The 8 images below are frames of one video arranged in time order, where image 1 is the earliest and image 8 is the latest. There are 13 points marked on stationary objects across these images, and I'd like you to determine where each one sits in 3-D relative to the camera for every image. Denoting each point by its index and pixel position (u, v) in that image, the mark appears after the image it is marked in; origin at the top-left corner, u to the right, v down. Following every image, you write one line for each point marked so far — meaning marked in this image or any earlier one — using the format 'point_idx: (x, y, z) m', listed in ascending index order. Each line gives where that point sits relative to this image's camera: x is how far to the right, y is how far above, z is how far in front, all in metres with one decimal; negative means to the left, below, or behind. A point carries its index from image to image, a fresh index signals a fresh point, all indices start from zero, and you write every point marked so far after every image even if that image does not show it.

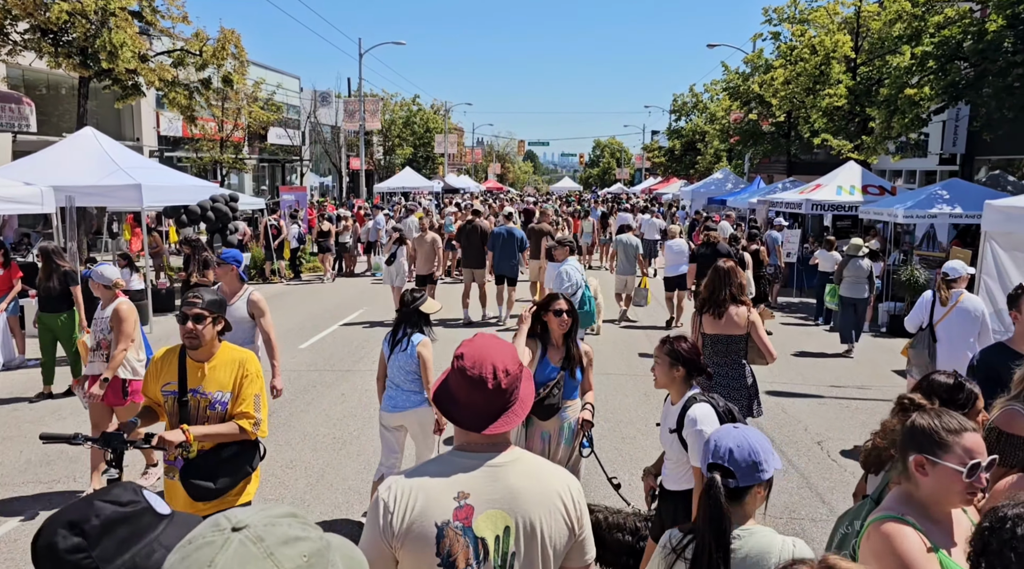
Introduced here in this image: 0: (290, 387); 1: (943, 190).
0: (-2.4, -1.1, +8.4) m
1: (+7.1, +1.5, +13.0) m
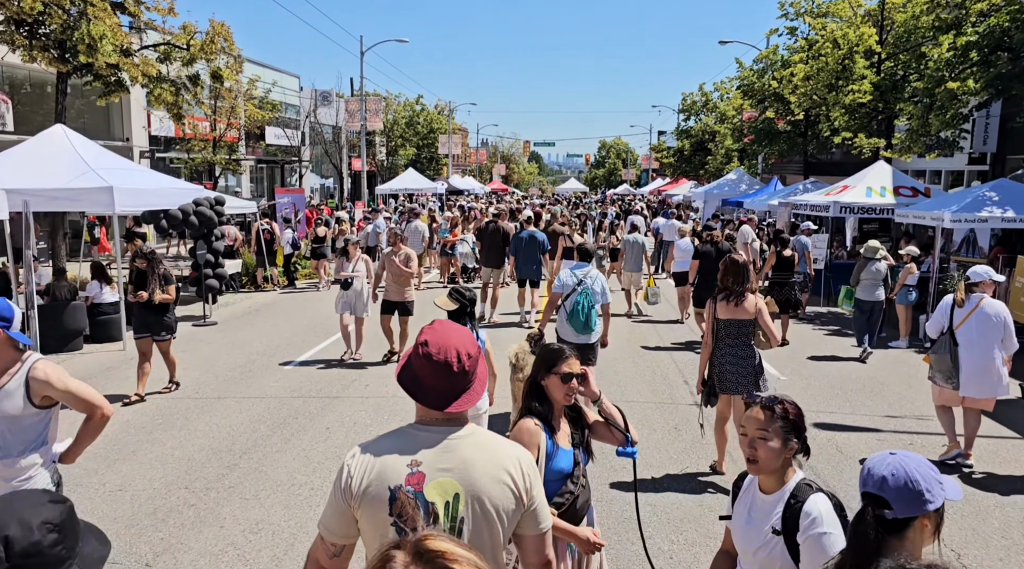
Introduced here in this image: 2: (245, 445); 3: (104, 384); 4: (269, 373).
0: (-2.3, -1.2, +7.4) m
1: (+7.2, +1.4, +11.9) m
2: (-2.2, -1.3, +6.6) m
3: (-4.6, -1.1, +8.9) m
4: (-2.8, -1.0, +9.2) m
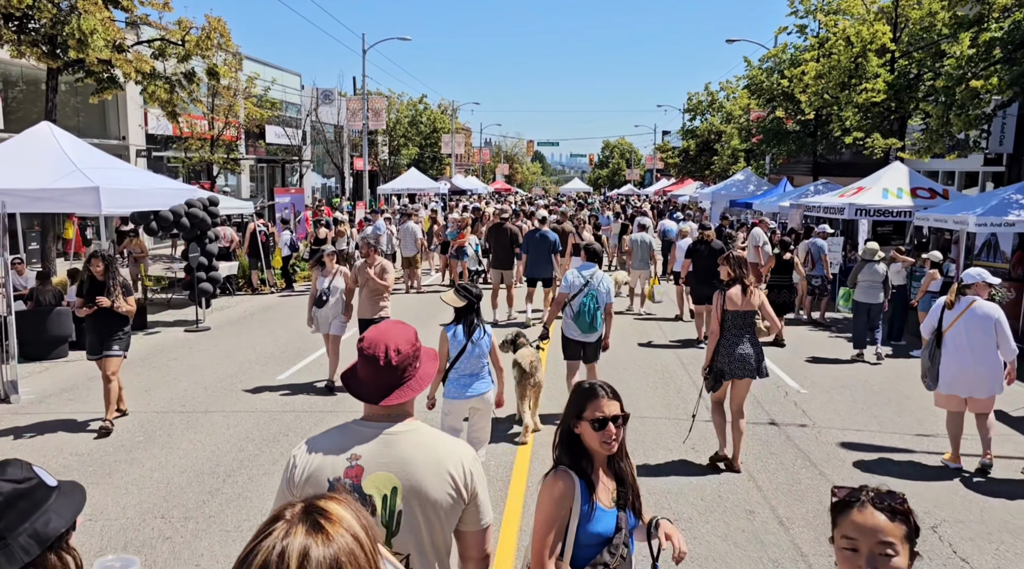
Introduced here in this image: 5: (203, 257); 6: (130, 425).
0: (-2.2, -1.3, +6.9) m
1: (+7.3, +1.3, +11.4) m
2: (-2.2, -1.4, +6.1) m
3: (-4.5, -1.1, +8.4) m
4: (-2.8, -1.1, +8.7) m
5: (-4.9, +0.4, +12.5) m
6: (-3.4, -1.3, +7.2) m
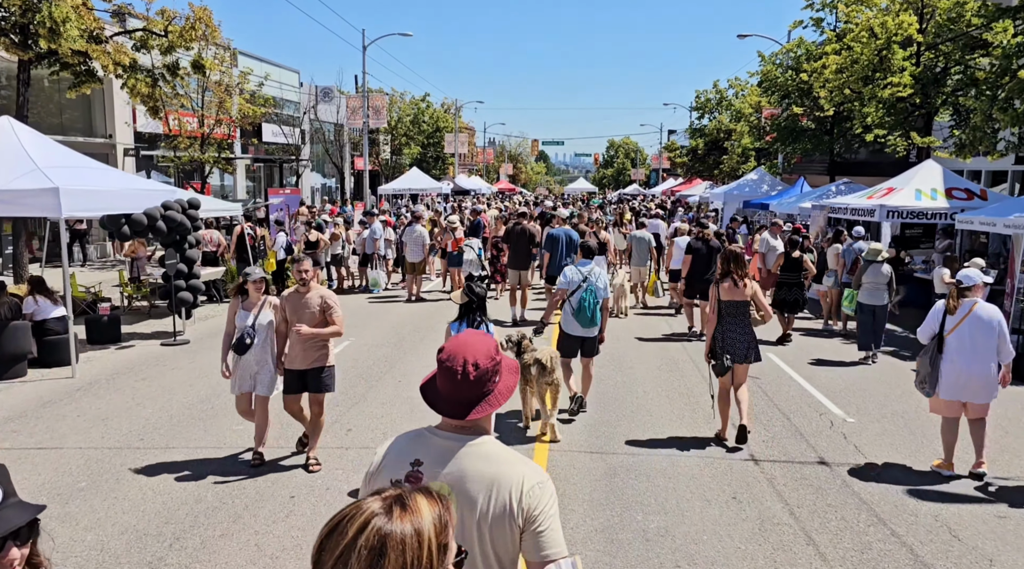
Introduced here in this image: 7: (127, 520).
0: (-2.2, -1.4, +5.9) m
1: (+7.3, +1.2, +10.4) m
2: (-2.1, -1.5, +5.1) m
3: (-4.4, -1.3, +7.4) m
4: (-2.7, -1.2, +7.7) m
5: (-4.8, +0.3, +11.5) m
6: (-3.4, -1.4, +6.2) m
7: (-2.5, -1.5, +5.1) m
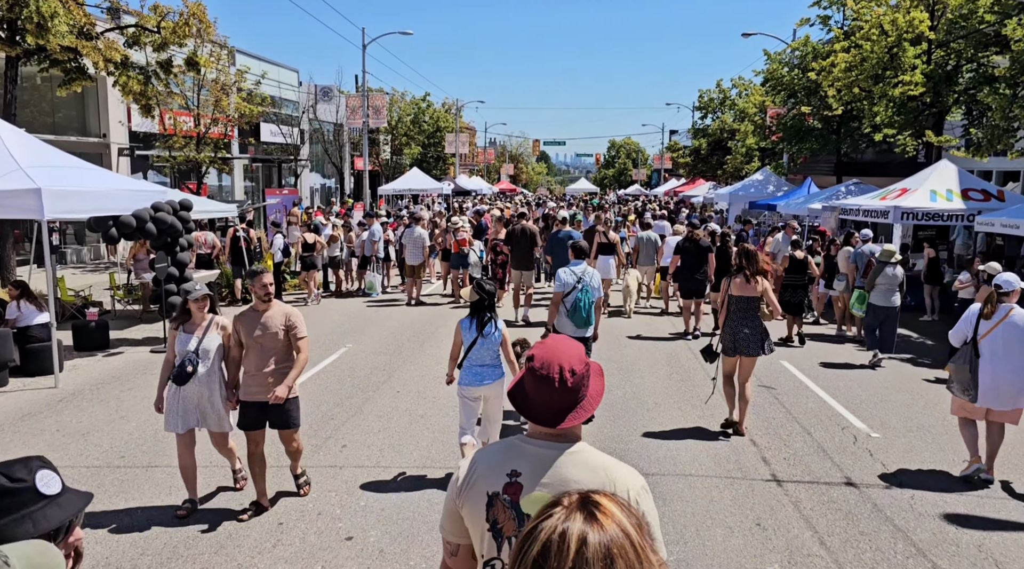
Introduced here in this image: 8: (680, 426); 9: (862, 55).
0: (-2.1, -1.5, +5.5) m
1: (+7.4, +1.1, +9.9) m
2: (-2.1, -1.6, +4.6) m
3: (-4.4, -1.3, +7.0) m
4: (-2.6, -1.3, +7.3) m
5: (-4.7, +0.2, +11.1) m
6: (-3.3, -1.5, +5.7) m
7: (-2.4, -1.6, +4.7) m
8: (+1.6, -1.3, +7.5) m
9: (+8.8, +5.7, +19.9) m
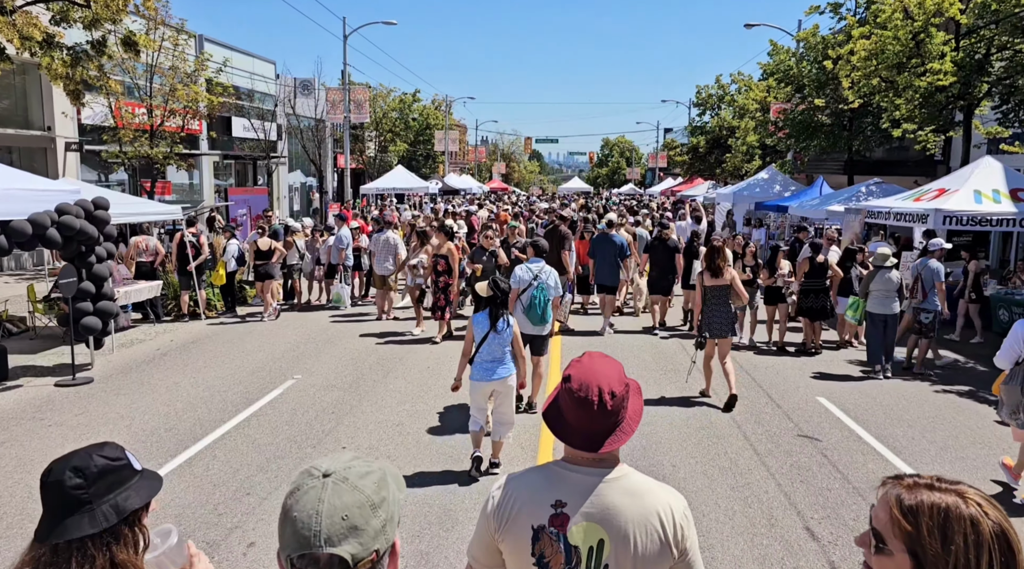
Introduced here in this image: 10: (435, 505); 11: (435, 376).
0: (-2.3, -1.7, +3.6) m
1: (+7.2, +0.9, +8.2) m
2: (-2.2, -1.8, +2.8) m
3: (-4.6, -1.6, +5.1) m
4: (-2.8, -1.5, +5.5) m
5: (-4.9, 0.0, +9.3) m
6: (-3.5, -1.7, +3.9) m
7: (-2.6, -1.8, +2.9) m
8: (+1.4, -1.6, +5.7) m
9: (+8.5, +5.5, +18.2) m
10: (-0.6, -1.6, +5.7) m
11: (-0.9, -1.1, +9.0) m
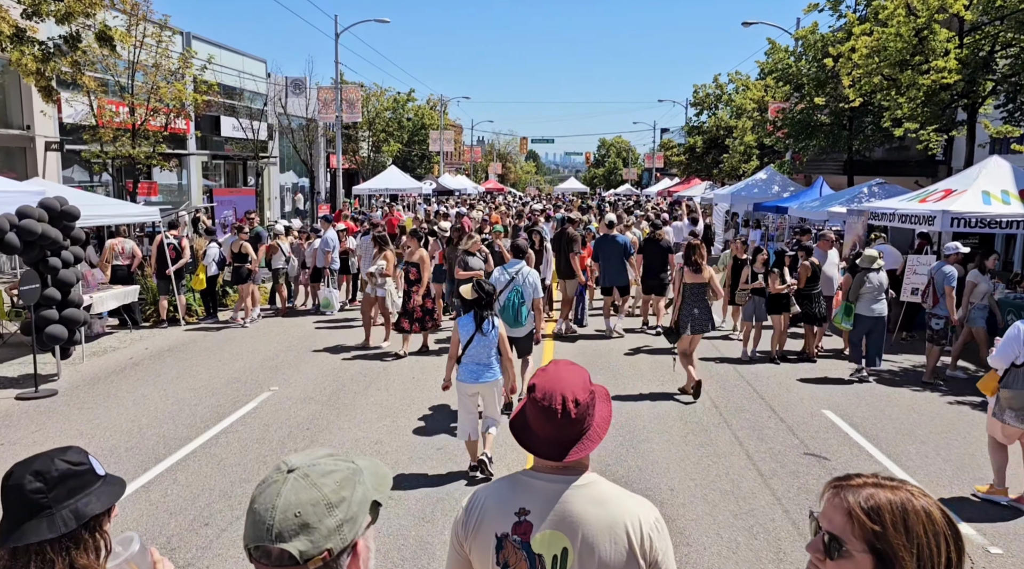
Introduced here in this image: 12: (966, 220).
0: (-2.4, -1.8, +3.1) m
1: (+7.1, +0.8, +7.7) m
2: (-2.3, -1.9, +2.3) m
3: (-4.7, -1.6, +4.6) m
4: (-2.9, -1.6, +5.0) m
5: (-5.1, 0.0, +8.8) m
6: (-3.6, -1.8, +3.4) m
7: (-2.7, -1.9, +2.4) m
8: (+1.3, -1.6, +5.3) m
9: (+8.3, +5.4, +17.7) m
10: (-0.7, -1.6, +5.2) m
11: (-1.0, -1.1, +8.6) m
12: (+6.7, +1.0, +11.7) m
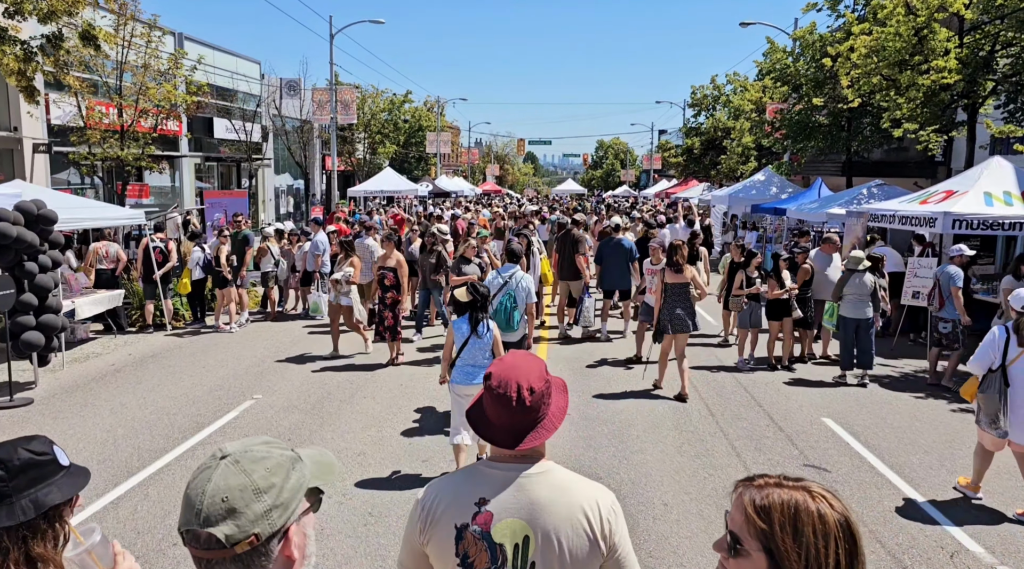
0: (-2.5, -1.8, +2.9) m
1: (+7.0, +0.8, +7.5) m
2: (-2.4, -1.9, +2.1) m
3: (-4.8, -1.7, +4.4) m
4: (-3.0, -1.6, +4.7) m
5: (-5.2, -0.1, +8.5) m
6: (-3.7, -1.8, +3.1) m
7: (-2.8, -1.9, +2.1) m
8: (+1.2, -1.7, +5.0) m
9: (+8.2, +5.4, +17.5) m
10: (-0.8, -1.7, +4.9) m
11: (-1.1, -1.2, +8.3) m
12: (+6.5, +0.9, +11.5) m
